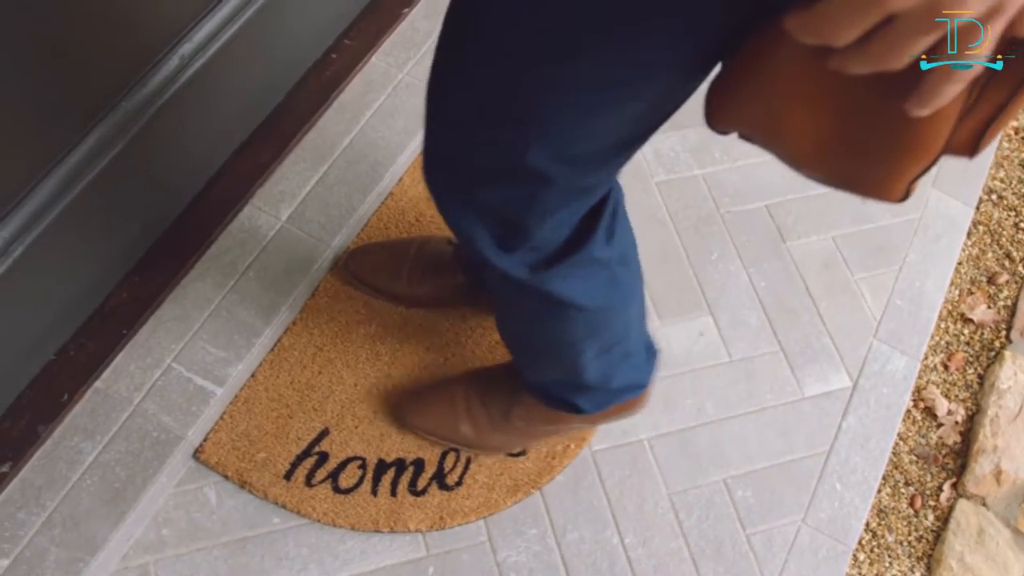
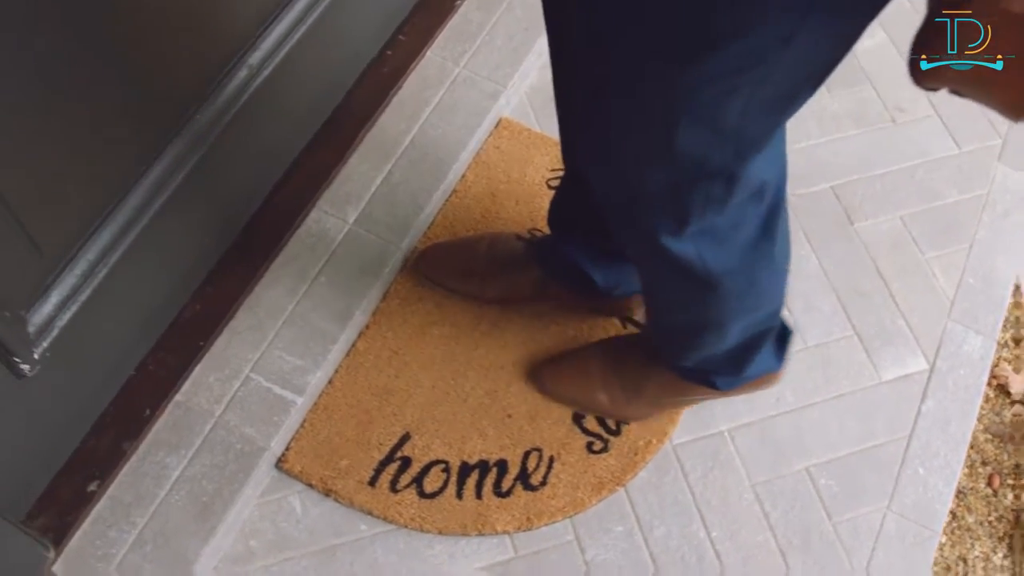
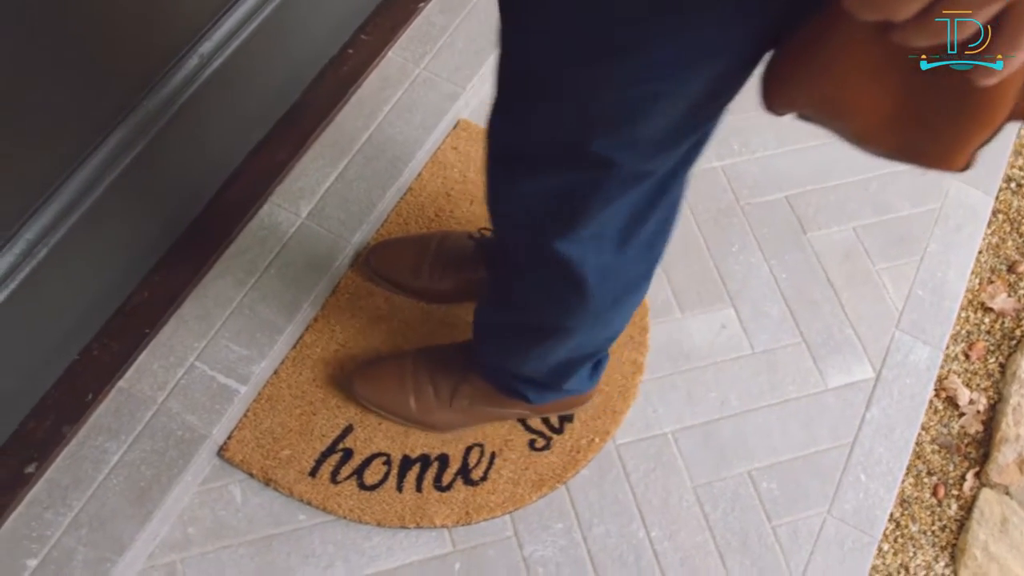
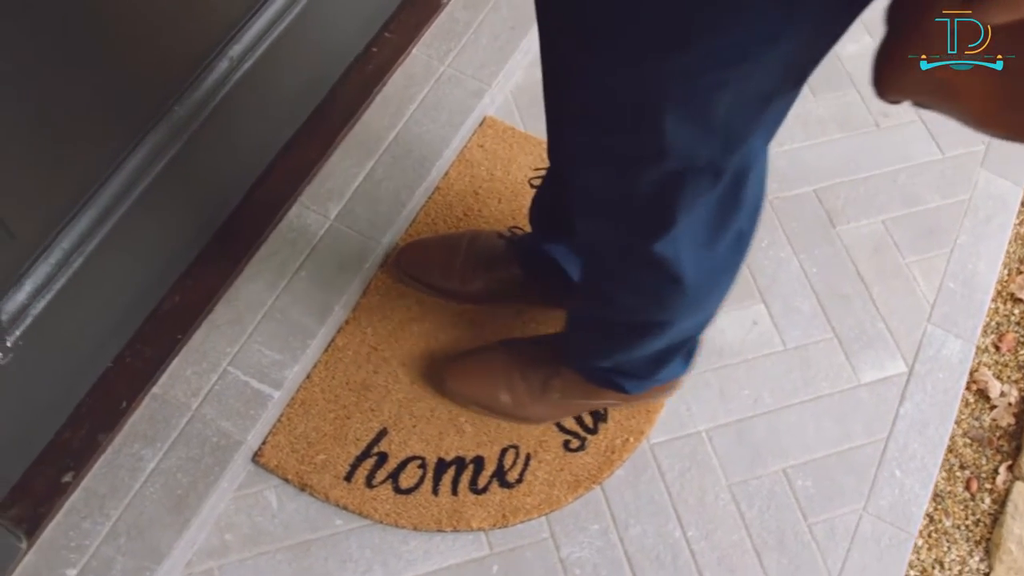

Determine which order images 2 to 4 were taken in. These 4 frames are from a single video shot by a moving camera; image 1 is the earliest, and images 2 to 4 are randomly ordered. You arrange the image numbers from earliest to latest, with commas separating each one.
3, 4, 2
